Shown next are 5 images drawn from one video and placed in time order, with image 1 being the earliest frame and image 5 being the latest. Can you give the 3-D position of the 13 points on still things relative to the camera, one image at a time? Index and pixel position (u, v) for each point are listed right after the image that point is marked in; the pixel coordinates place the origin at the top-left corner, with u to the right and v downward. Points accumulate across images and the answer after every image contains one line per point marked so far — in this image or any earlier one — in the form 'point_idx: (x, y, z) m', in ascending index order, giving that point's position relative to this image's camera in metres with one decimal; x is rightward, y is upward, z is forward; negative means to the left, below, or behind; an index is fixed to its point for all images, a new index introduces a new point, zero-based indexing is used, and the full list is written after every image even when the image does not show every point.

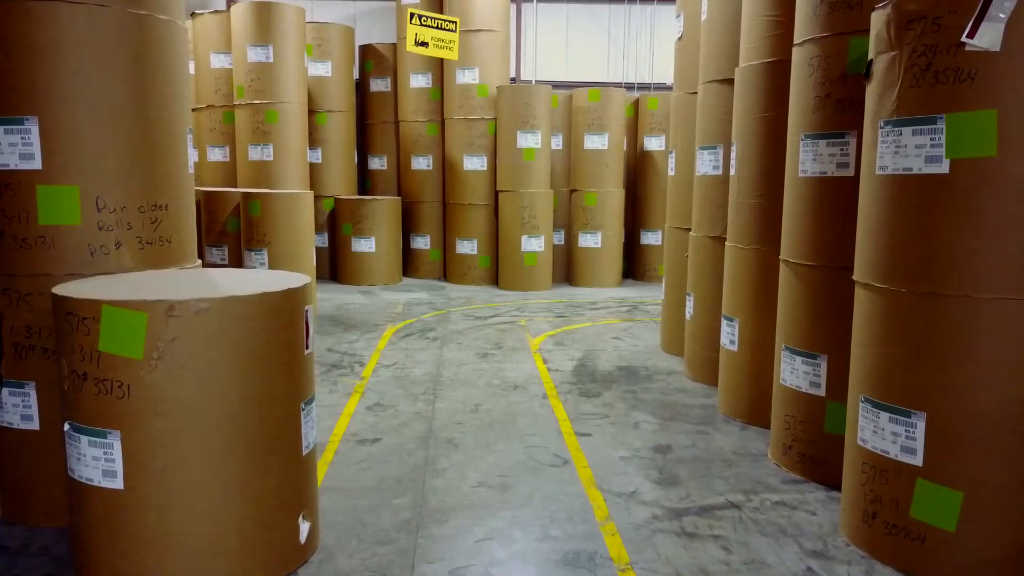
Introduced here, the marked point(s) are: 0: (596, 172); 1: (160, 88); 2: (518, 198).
0: (+0.7, +1.0, +6.5) m
1: (-1.0, +0.6, +2.1) m
2: (0.0, +0.8, +6.3) m
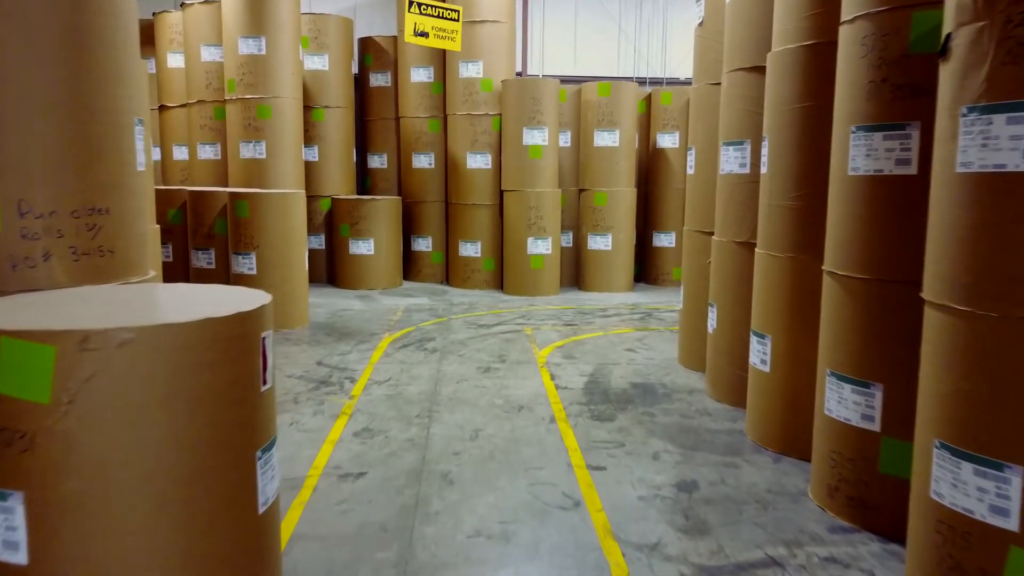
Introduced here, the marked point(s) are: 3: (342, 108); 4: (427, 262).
0: (+0.8, +1.0, +6.1) m
1: (-1.0, +0.5, +1.8) m
2: (+0.1, +0.7, +6.0) m
3: (-1.5, +1.6, +6.6) m
4: (-0.8, +0.2, +6.7) m
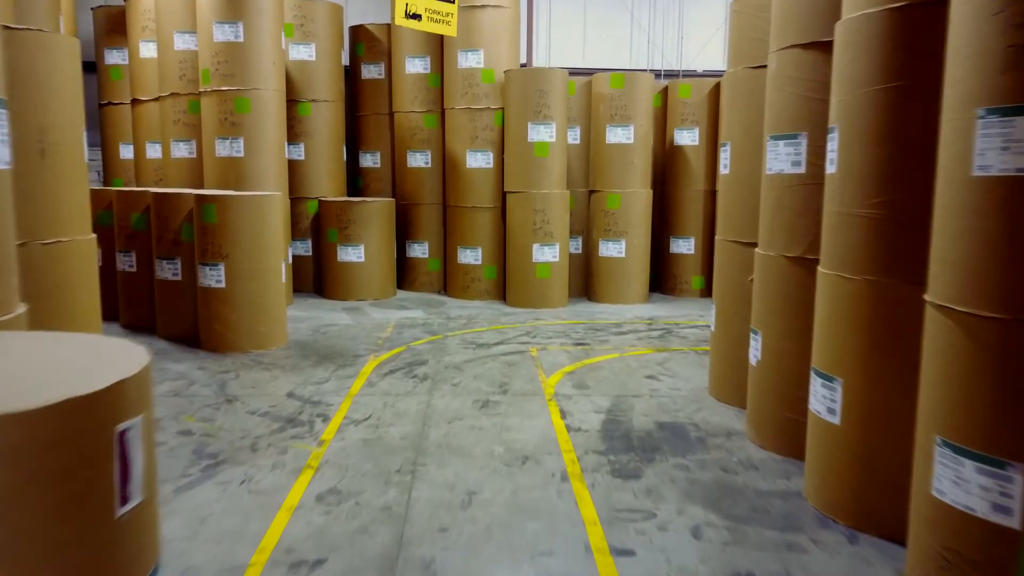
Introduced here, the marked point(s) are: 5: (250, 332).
0: (+0.8, +0.9, +5.6) m
1: (-1.0, +0.4, +1.3) m
2: (+0.1, +0.7, +5.4) m
3: (-1.5, +1.5, +6.0) m
4: (-0.7, +0.2, +6.2) m
5: (-1.5, -0.3, +4.1) m
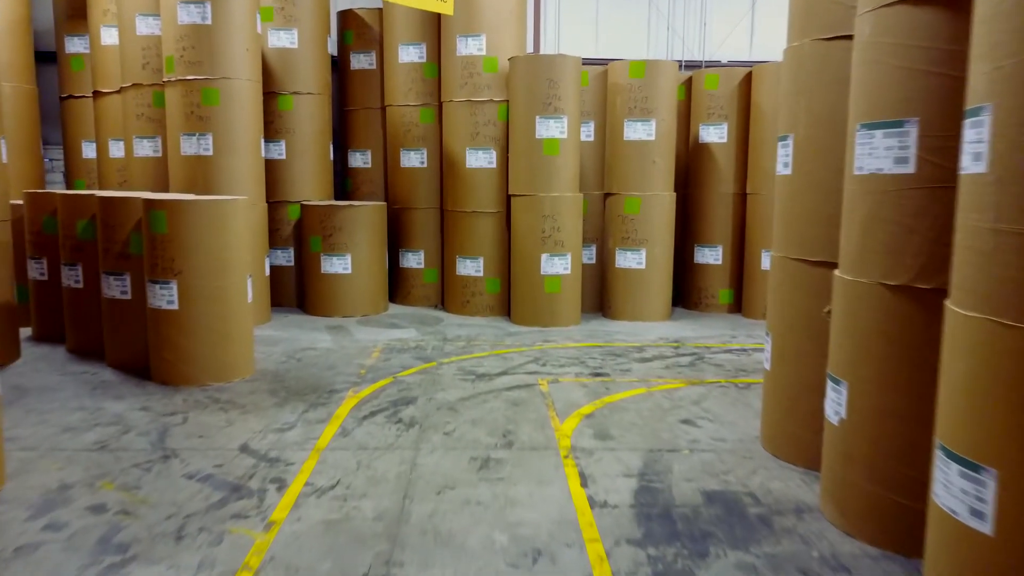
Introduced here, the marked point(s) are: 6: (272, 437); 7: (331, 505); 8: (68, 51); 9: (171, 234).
0: (+0.9, +0.8, +4.9) m
1: (-1.0, +0.3, +0.6) m
2: (+0.2, +0.5, +4.8) m
3: (-1.4, +1.4, +5.4) m
4: (-0.7, 0.0, +5.6) m
5: (-1.4, -0.4, +3.5) m
6: (-0.9, -0.6, +2.8) m
7: (-0.5, -0.6, +2.2) m
8: (-3.3, +1.8, +5.5) m
9: (-1.6, +0.3, +3.4) m
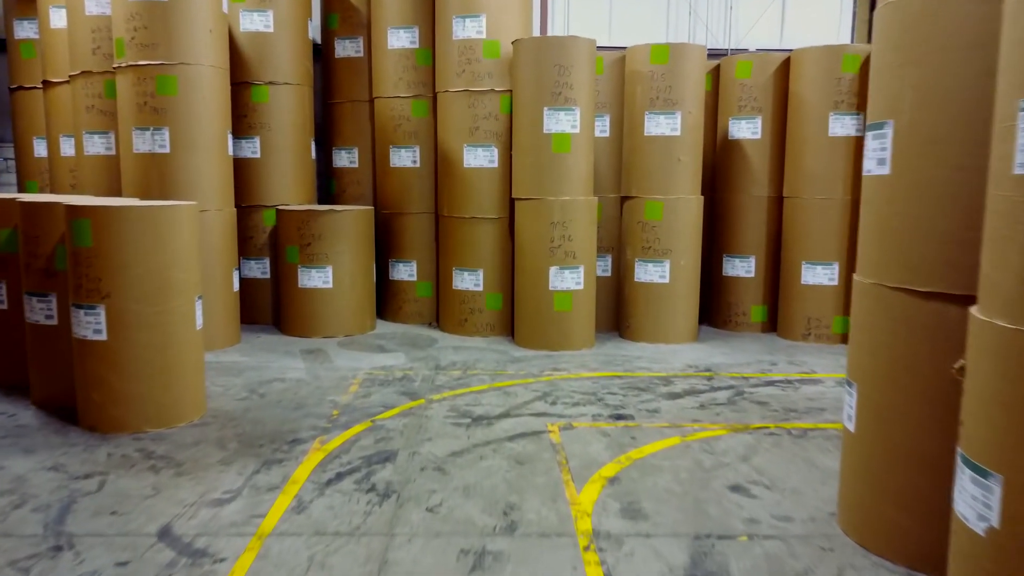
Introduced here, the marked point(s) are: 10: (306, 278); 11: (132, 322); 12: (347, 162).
0: (+0.9, +0.7, +4.3) m
1: (-1.0, +0.3, 0.0) m
2: (+0.2, +0.4, +4.1) m
3: (-1.4, +1.3, +4.8) m
4: (-0.7, -0.1, +4.9) m
5: (-1.4, -0.5, +2.9) m
6: (-0.9, -0.7, +2.2) m
7: (-0.5, -0.7, +1.6) m
8: (-3.3, +1.7, +4.9) m
9: (-1.6, +0.2, +2.8) m
10: (-1.3, +0.1, +4.5) m
11: (-1.5, -0.1, +2.8) m
12: (-1.2, +0.9, +5.2) m
